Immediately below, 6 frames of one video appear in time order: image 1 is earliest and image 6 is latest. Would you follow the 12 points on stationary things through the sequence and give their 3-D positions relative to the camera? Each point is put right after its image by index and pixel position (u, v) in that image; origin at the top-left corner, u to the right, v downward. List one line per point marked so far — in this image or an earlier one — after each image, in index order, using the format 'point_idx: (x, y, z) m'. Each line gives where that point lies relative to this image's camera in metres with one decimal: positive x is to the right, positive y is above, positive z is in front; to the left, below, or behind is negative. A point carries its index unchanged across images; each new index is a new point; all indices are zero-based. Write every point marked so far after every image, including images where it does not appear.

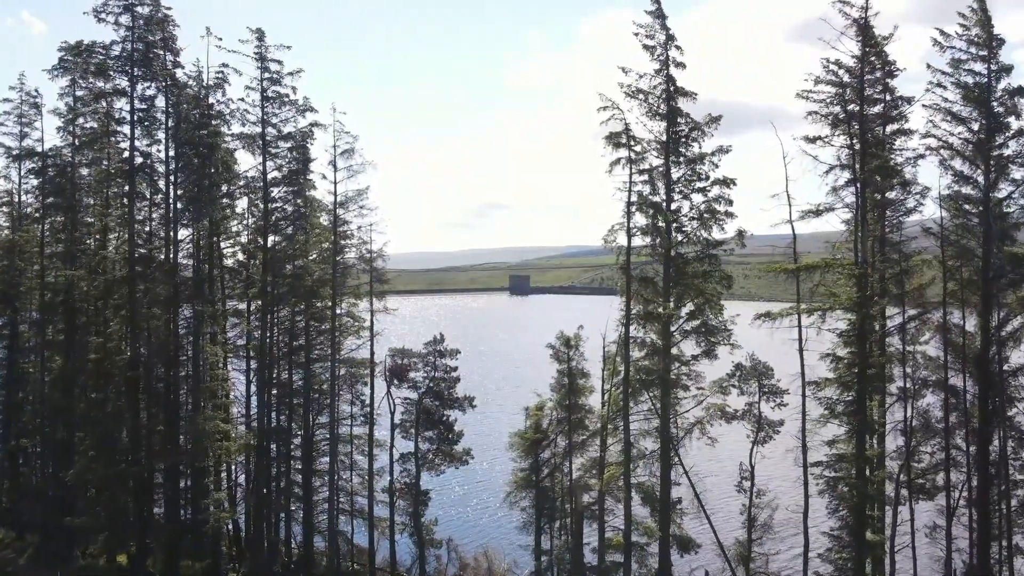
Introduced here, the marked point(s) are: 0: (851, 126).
0: (+8.6, +4.1, +16.2) m
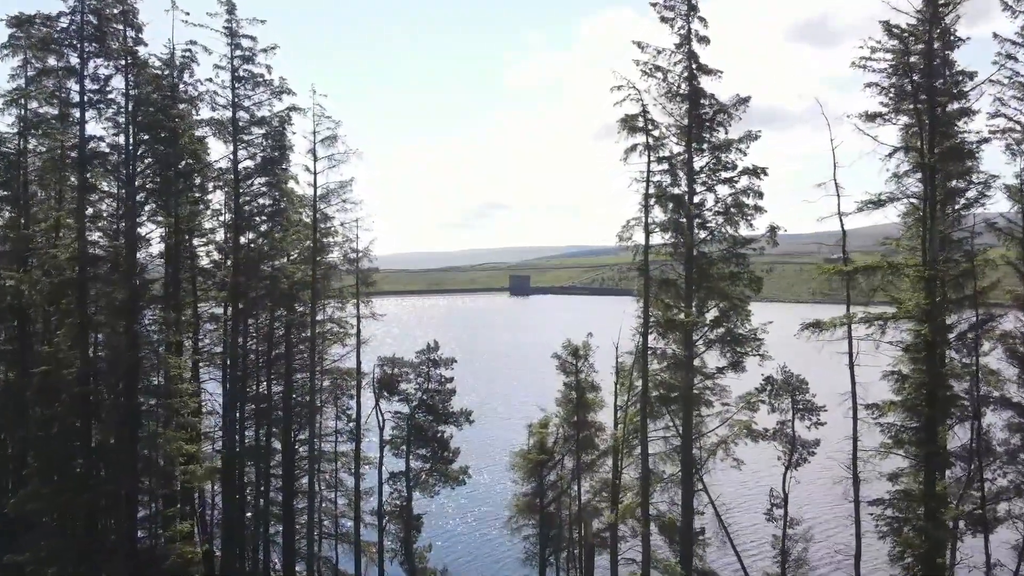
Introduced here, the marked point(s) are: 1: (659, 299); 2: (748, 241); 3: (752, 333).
0: (+8.7, +4.0, +13.7) m
1: (+4.4, -0.3, +19.0) m
2: (+6.9, +1.4, +18.6) m
3: (+7.1, -1.4, +18.9) m
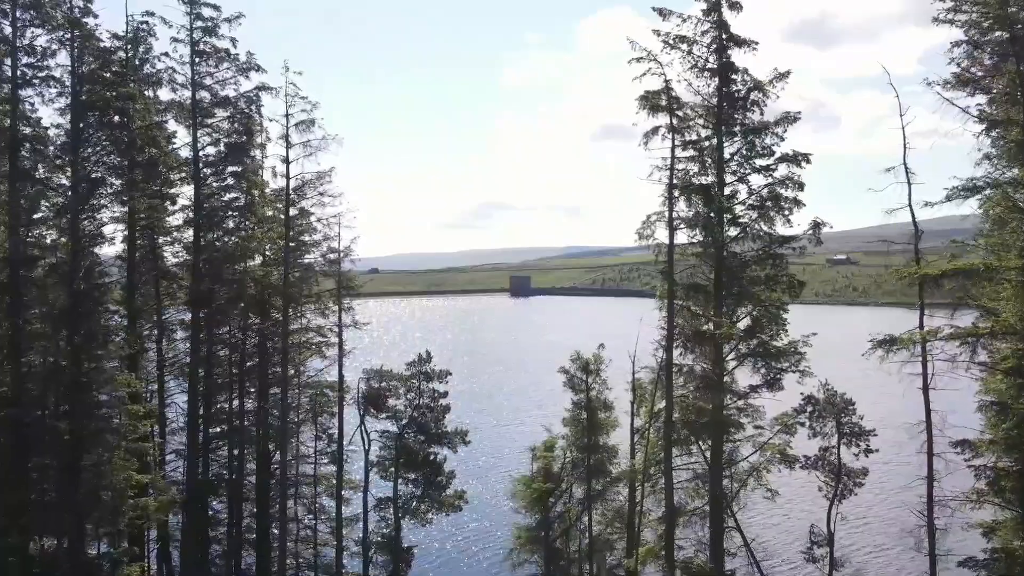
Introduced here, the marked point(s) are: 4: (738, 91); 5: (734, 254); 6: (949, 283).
0: (+8.7, +3.9, +11.1) m
1: (+4.4, -0.5, +16.4) m
2: (+6.9, +1.2, +16.0) m
3: (+7.1, -1.5, +16.3) m
4: (+5.6, +4.9, +15.9) m
5: (+5.7, +0.9, +16.4) m
6: (+7.8, +0.1, +11.4) m
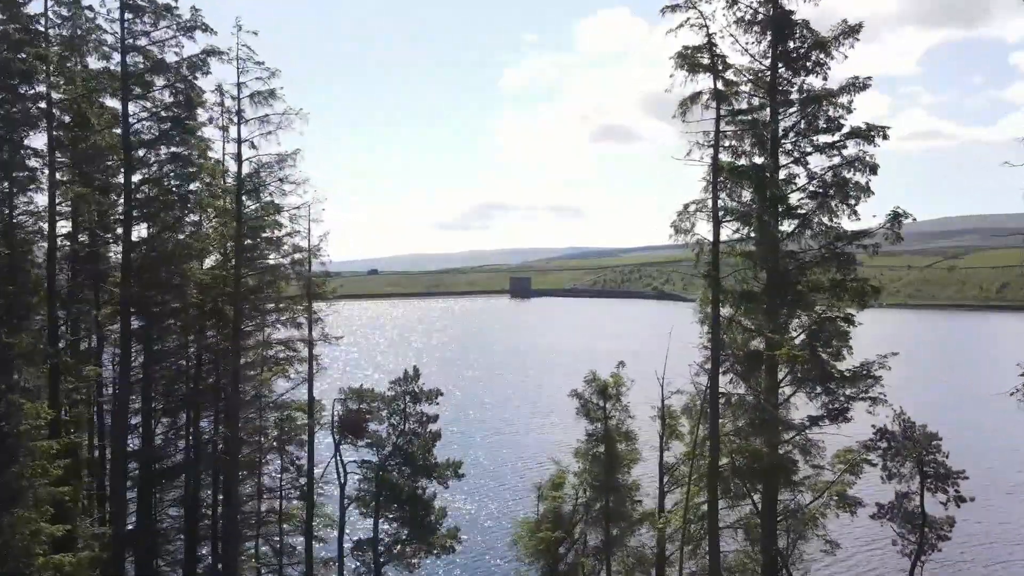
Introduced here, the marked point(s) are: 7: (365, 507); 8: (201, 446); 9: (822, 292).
0: (+8.8, +3.7, +7.9) m
1: (+4.5, -0.6, +13.2) m
2: (+6.9, +1.1, +12.8) m
3: (+7.2, -1.7, +13.1) m
4: (+5.7, +4.8, +12.7) m
5: (+5.7, +0.7, +13.2) m
6: (+7.9, -0.1, +8.2) m
7: (-4.3, -6.4, +18.6) m
8: (-8.9, -4.5, +18.2) m
9: (+6.3, -0.1, +12.9) m
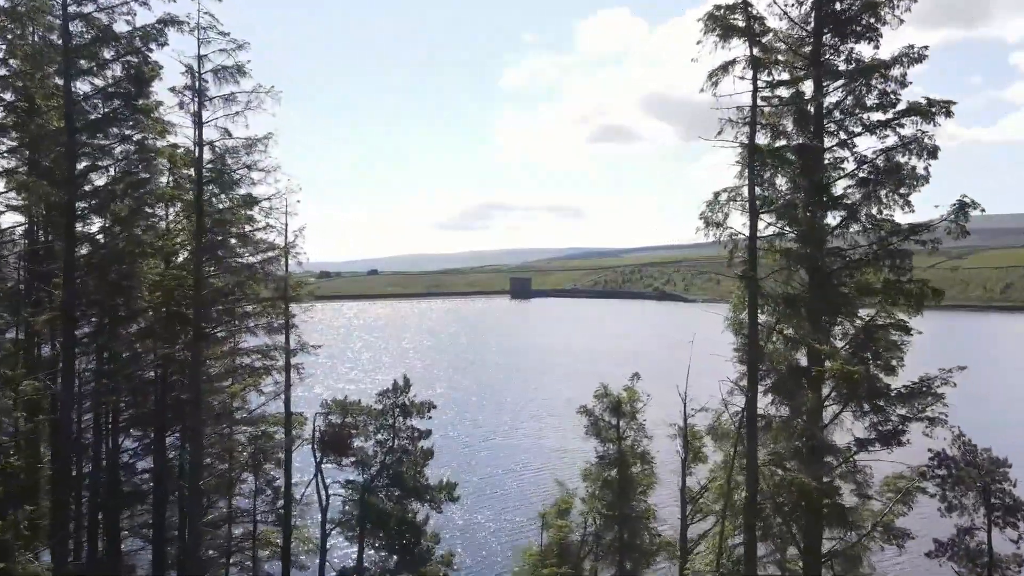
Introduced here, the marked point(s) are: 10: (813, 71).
0: (+8.8, +3.7, +6.1) m
1: (+4.5, -0.7, +11.3) m
2: (+6.9, +1.0, +11.0) m
3: (+7.2, -1.7, +11.3) m
4: (+5.7, +4.7, +10.9) m
5: (+5.8, +0.7, +11.3) m
6: (+7.9, -0.1, +6.3) m
7: (-4.3, -6.4, +16.7) m
8: (-8.9, -4.6, +16.4) m
9: (+6.3, -0.1, +11.1) m
10: (+5.4, +3.8, +11.3) m
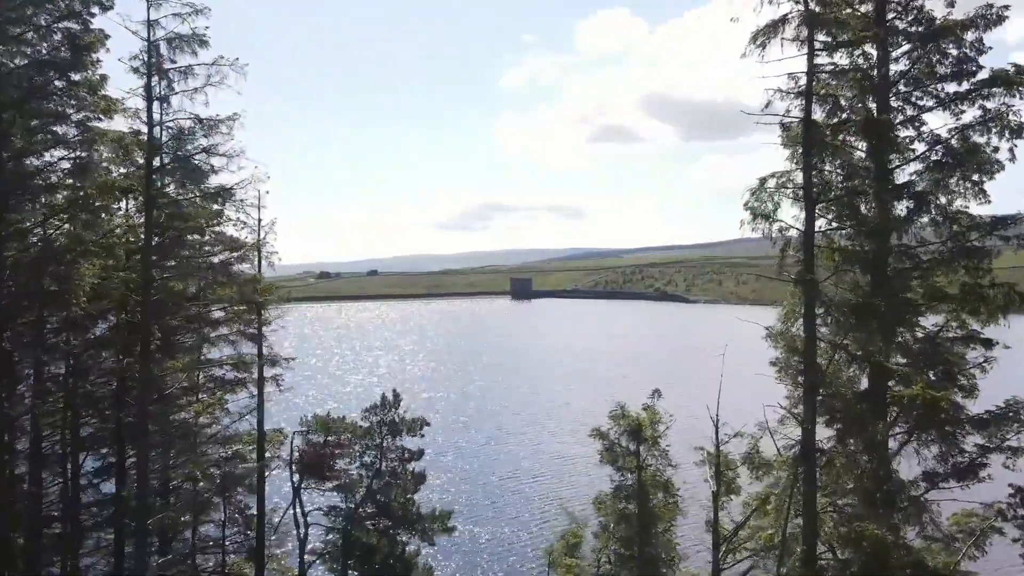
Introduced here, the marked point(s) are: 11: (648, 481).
0: (+8.8, +3.6, +4.2) m
1: (+4.5, -0.8, +9.5) m
2: (+7.0, +0.9, +9.1) m
3: (+7.2, -1.8, +9.4) m
4: (+5.7, +4.6, +9.0) m
5: (+5.8, +0.6, +9.5) m
6: (+7.9, -0.2, +4.5) m
7: (-4.2, -6.5, +14.9) m
8: (-8.9, -4.6, +14.5) m
9: (+6.4, -0.2, +9.2) m
10: (+5.4, +3.8, +9.4) m
11: (+2.6, -3.5, +12.0) m
